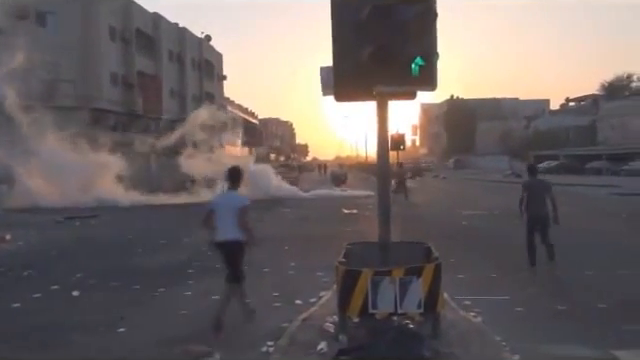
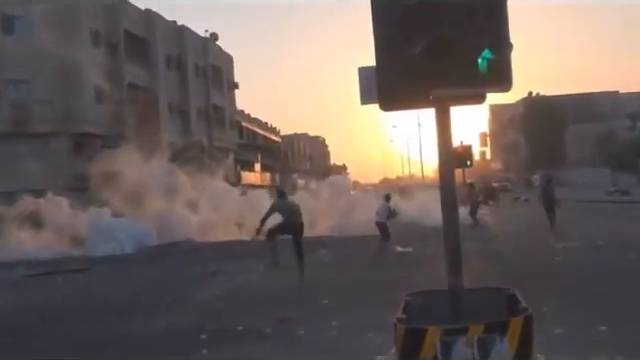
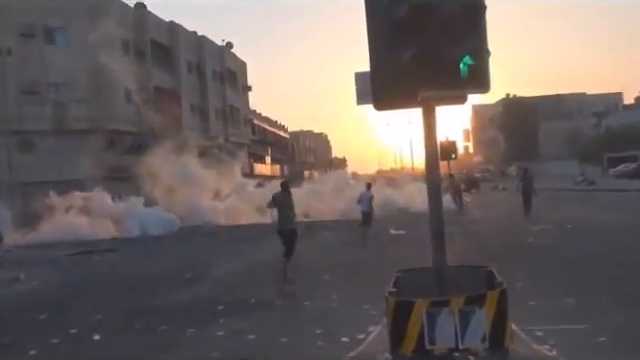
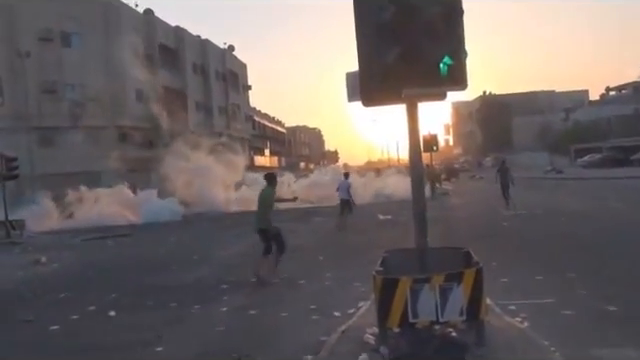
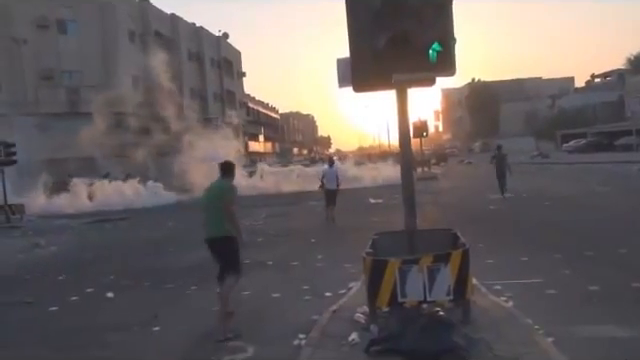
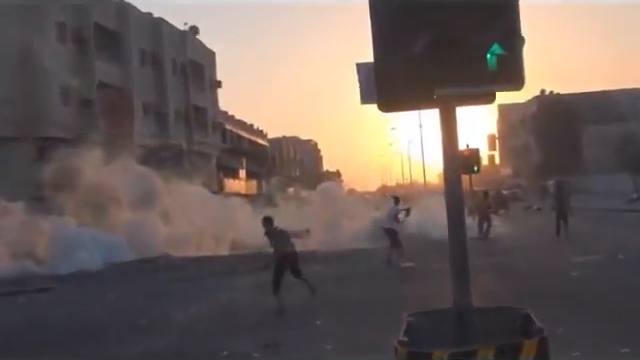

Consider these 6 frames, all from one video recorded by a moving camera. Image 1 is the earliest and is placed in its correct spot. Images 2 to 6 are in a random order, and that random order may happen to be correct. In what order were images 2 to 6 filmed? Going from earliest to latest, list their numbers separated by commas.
5, 4, 3, 2, 6
